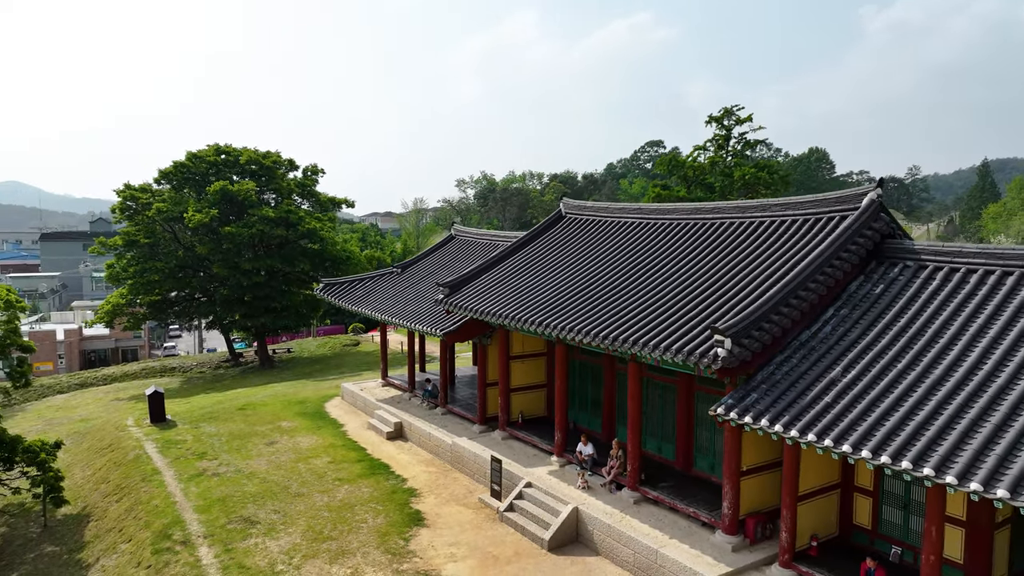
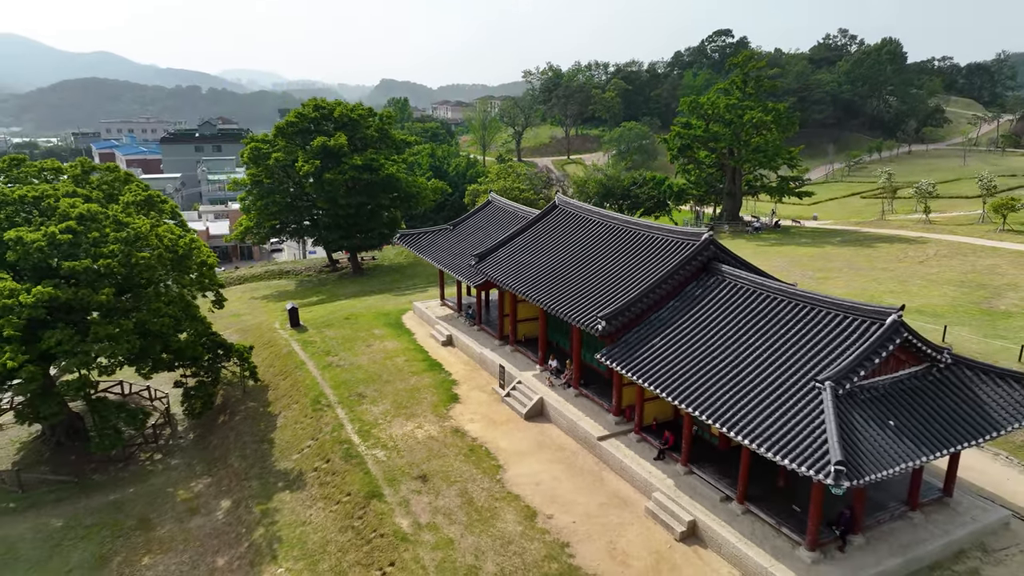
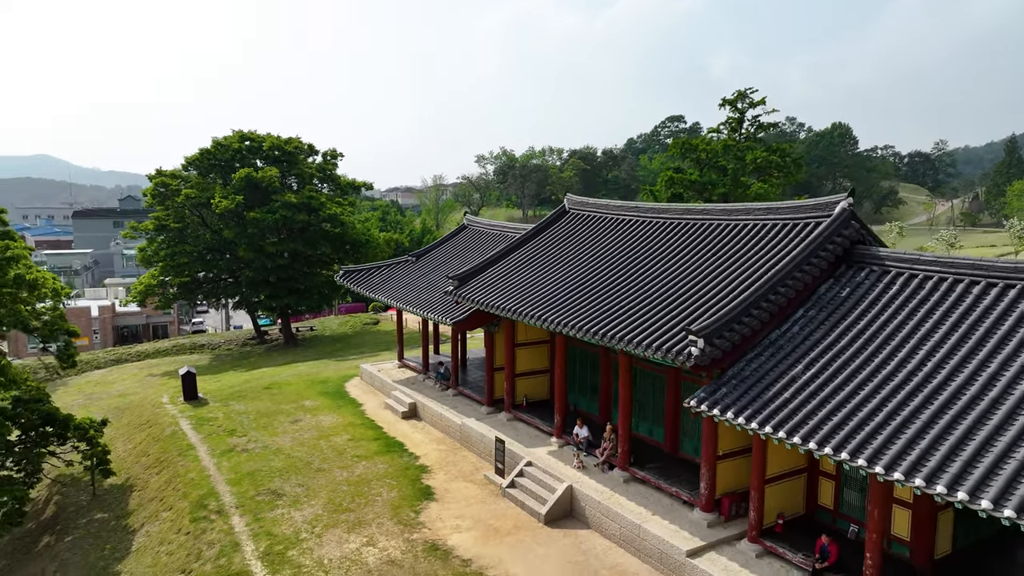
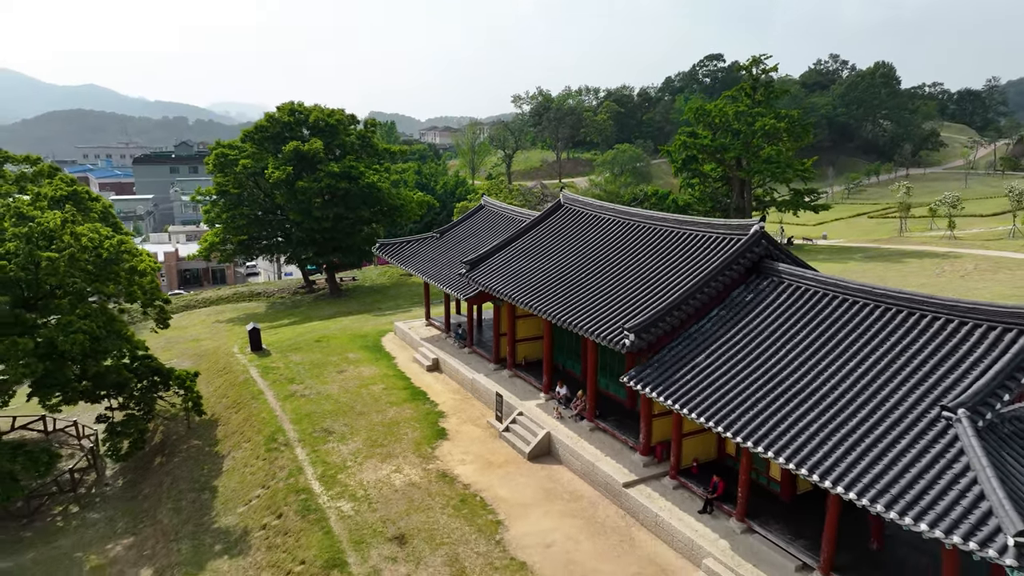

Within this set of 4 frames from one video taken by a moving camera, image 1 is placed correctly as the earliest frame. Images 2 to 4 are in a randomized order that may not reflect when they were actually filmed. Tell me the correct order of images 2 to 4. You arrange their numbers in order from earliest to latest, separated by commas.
3, 4, 2
